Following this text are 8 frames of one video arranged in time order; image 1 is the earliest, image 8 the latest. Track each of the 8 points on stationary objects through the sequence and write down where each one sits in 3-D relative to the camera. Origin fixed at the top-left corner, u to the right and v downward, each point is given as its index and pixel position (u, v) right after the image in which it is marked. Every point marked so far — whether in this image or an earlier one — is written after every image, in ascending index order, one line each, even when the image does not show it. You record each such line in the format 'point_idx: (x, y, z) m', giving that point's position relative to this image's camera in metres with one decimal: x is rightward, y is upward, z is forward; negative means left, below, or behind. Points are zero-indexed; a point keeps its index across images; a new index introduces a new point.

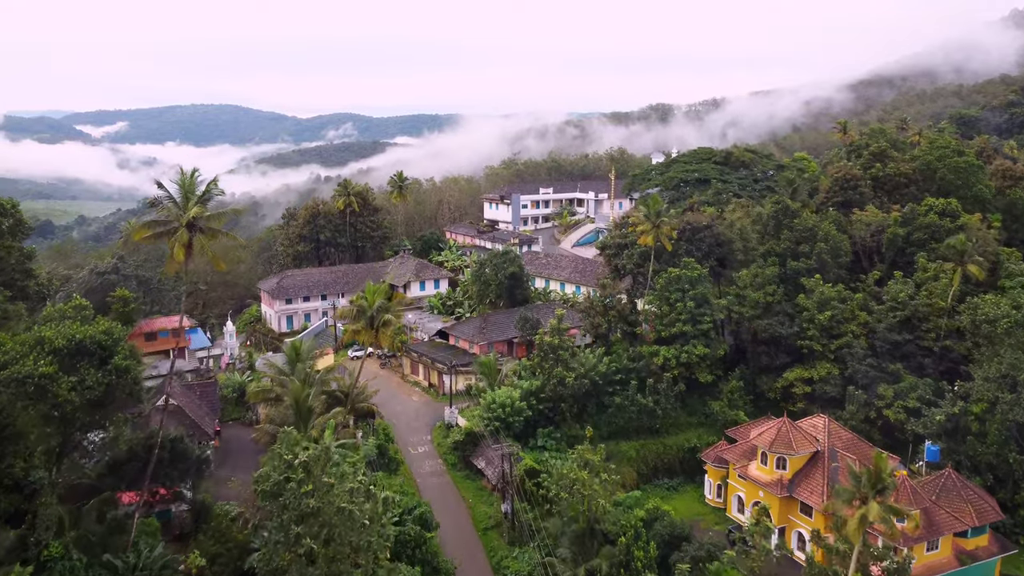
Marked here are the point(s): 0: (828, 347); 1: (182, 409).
0: (+7.7, -1.4, +19.6) m
1: (-6.6, -2.5, +16.1) m
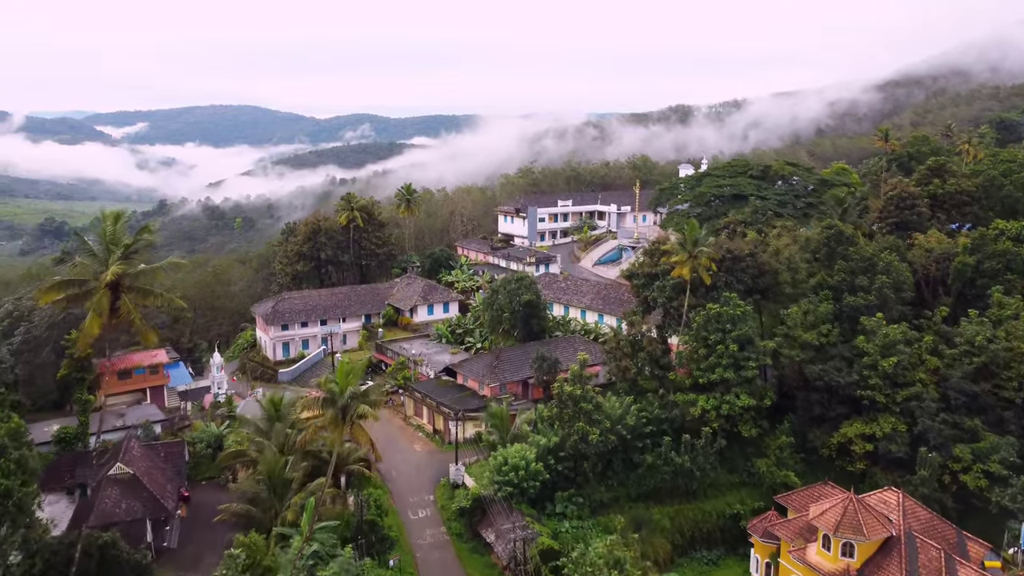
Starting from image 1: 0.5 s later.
0: (+8.0, -2.3, +16.9) m
1: (-6.4, -3.3, +13.7) m
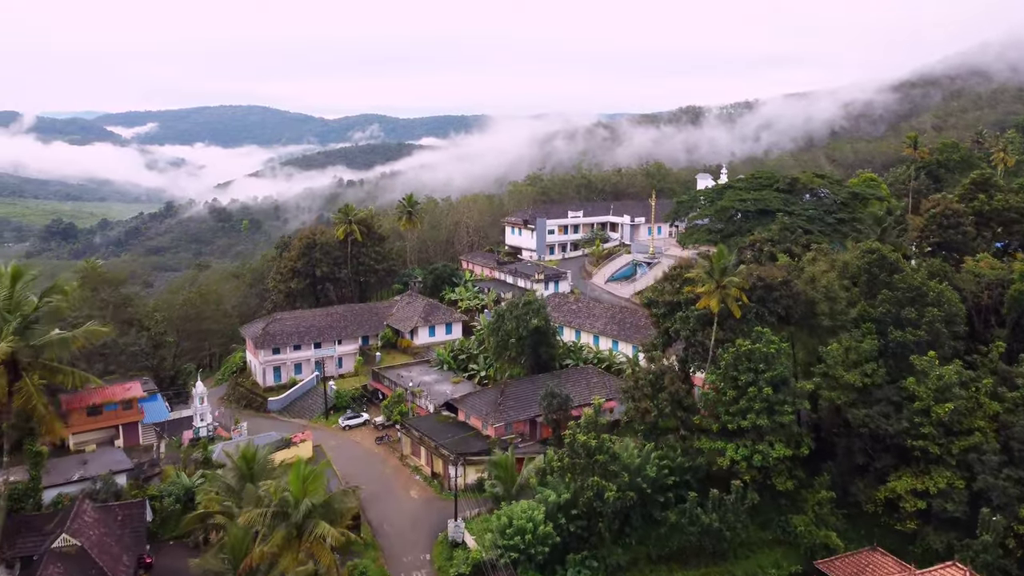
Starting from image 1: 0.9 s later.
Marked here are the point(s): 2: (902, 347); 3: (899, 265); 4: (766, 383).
0: (+8.1, -3.0, +15.0) m
1: (-6.3, -3.9, +11.9) m
2: (+7.9, -1.2, +16.3) m
3: (+8.4, +0.5, +17.5) m
4: (+4.9, -1.8, +15.5) m
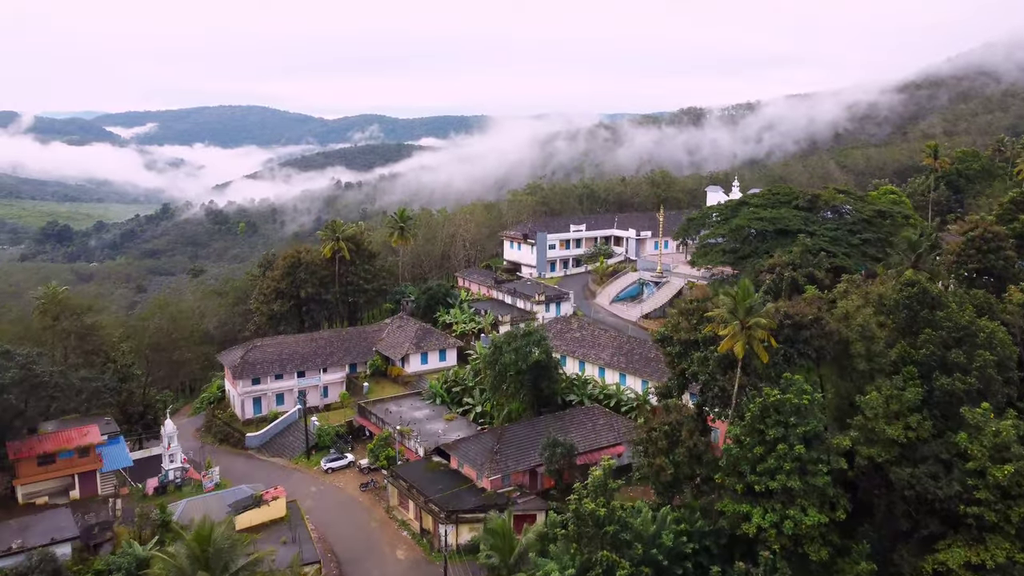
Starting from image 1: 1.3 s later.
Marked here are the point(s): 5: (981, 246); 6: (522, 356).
0: (+8.1, -3.7, +13.1) m
1: (-6.4, -4.7, +10.1) m
2: (+7.8, -1.9, +14.4) m
3: (+8.4, -0.2, +15.7) m
4: (+4.8, -2.6, +13.6) m
5: (+11.2, +1.0, +19.3) m
6: (+0.3, -1.7, +19.7) m
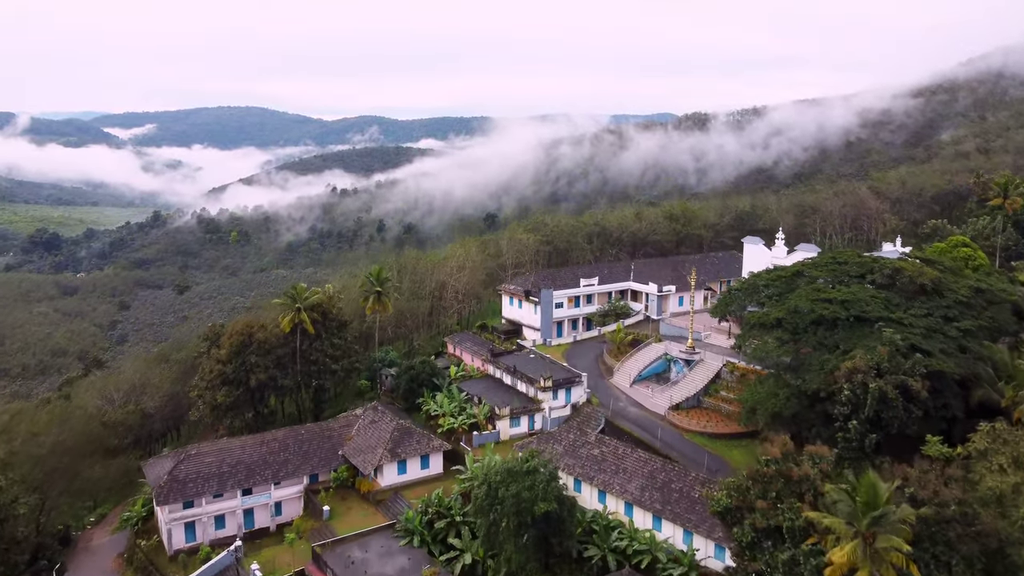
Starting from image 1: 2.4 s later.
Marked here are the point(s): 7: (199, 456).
0: (+8.1, -6.0, +8.1) m
1: (-6.4, -6.9, +5.1) m
2: (+7.8, -4.2, +9.5) m
3: (+8.4, -2.5, +10.7) m
4: (+4.8, -4.8, +8.7) m
5: (+11.2, -1.3, +14.3) m
6: (+0.3, -3.9, +14.7) m
7: (-7.5, -4.0, +19.3) m
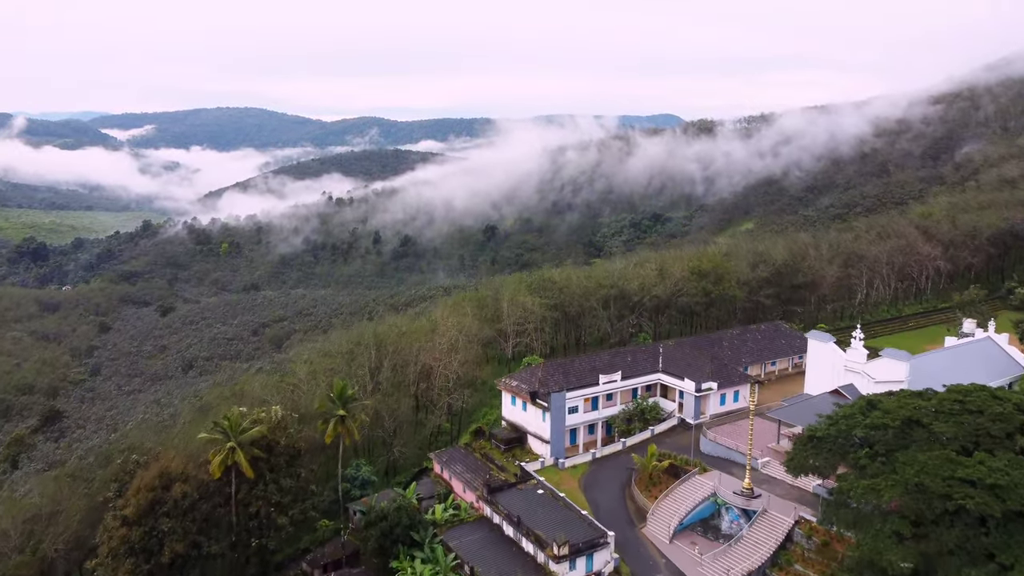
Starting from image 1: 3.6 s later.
0: (+8.1, -8.8, +2.7) m
1: (-6.3, -9.7, -0.3) m
2: (+7.9, -7.0, +4.0) m
3: (+8.4, -5.3, +5.2) m
4: (+4.9, -7.6, +3.2) m
5: (+11.3, -4.1, +8.9) m
6: (+0.3, -6.7, +9.2) m
7: (-7.4, -6.7, +13.8) m
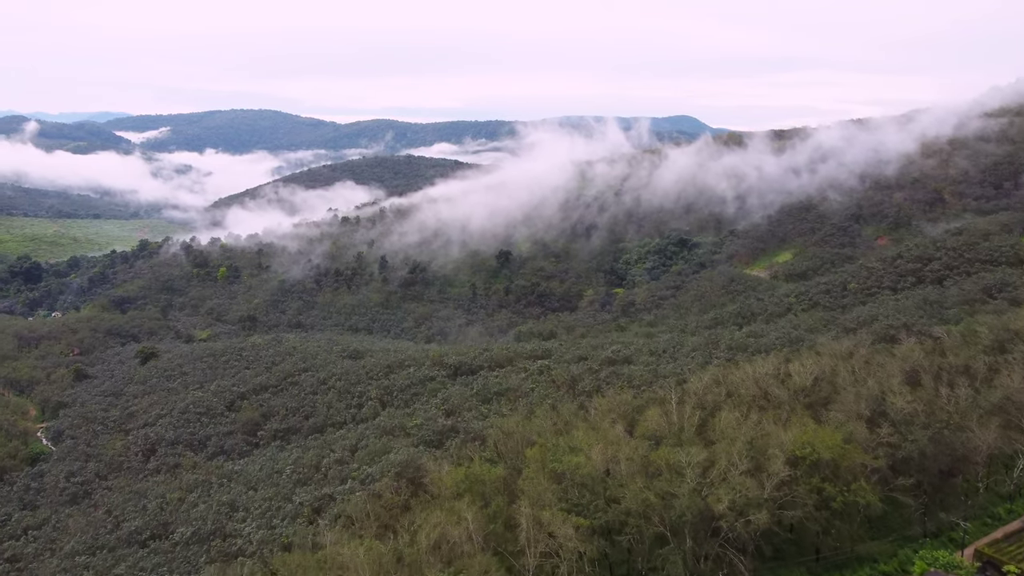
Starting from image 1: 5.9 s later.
0: (+8.1, -14.2, -7.8) m
1: (-6.4, -15.0, -10.6) m
2: (+7.9, -12.4, -6.5) m
3: (+8.5, -10.7, -5.3) m
4: (+4.9, -13.0, -7.2) m
5: (+11.4, -9.5, -1.7) m
6: (+0.4, -12.1, -1.1) m
7: (-7.2, -12.1, +3.6) m
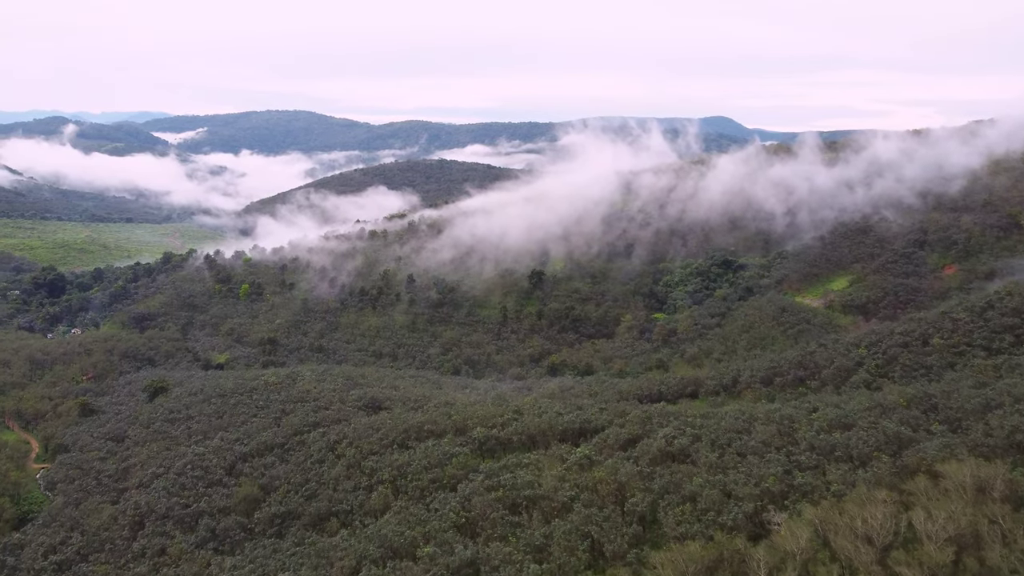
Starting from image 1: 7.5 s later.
0: (+7.4, -18.1, -15.4) m
1: (-7.2, -18.8, -17.6) m
2: (+7.3, -16.3, -14.1) m
3: (+8.0, -14.6, -12.9) m
4: (+4.3, -16.9, -14.7) m
5: (+11.1, -13.5, -9.5) m
6: (+0.1, -15.9, -8.4) m
7: (-7.4, -15.8, -3.4) m
